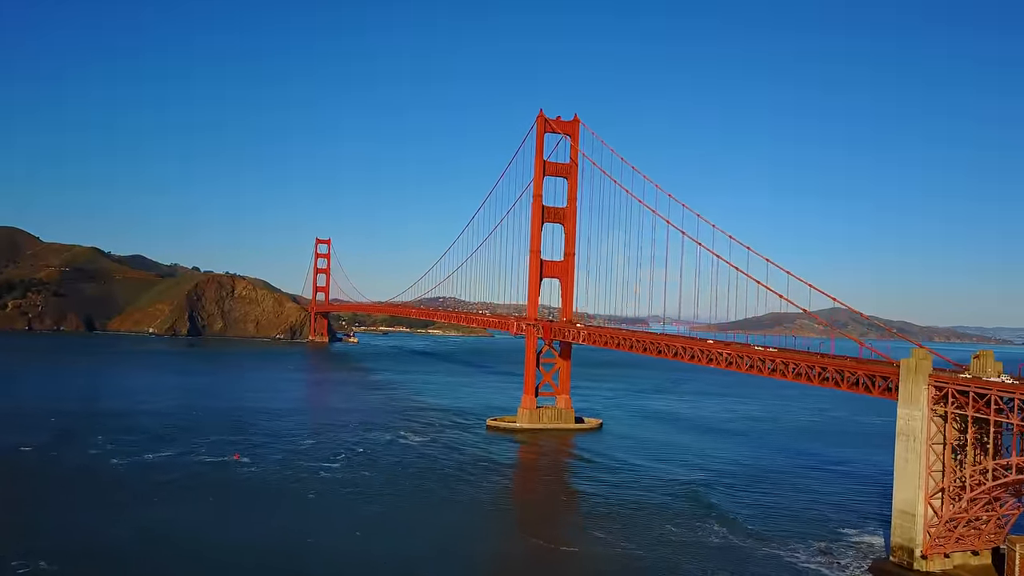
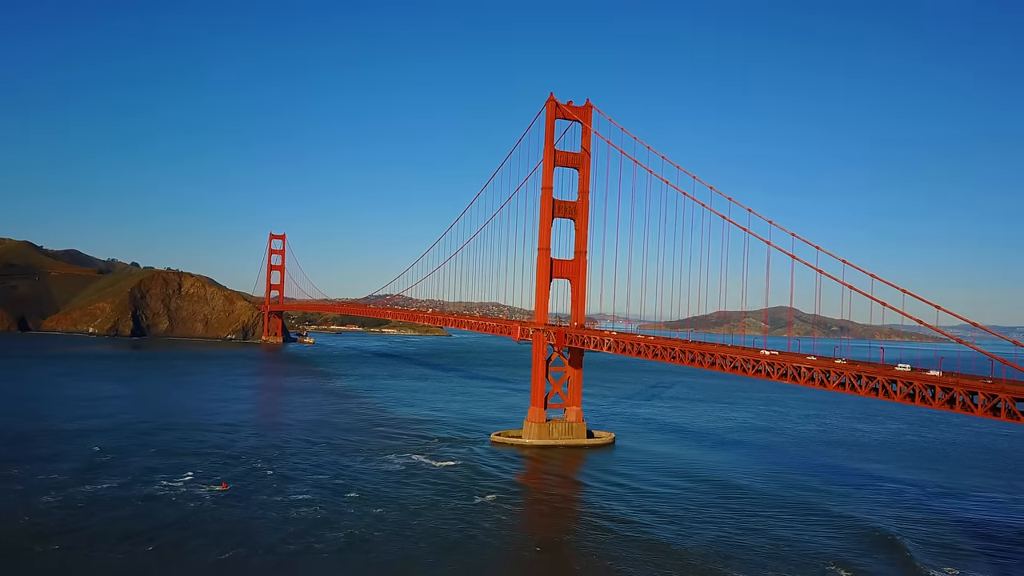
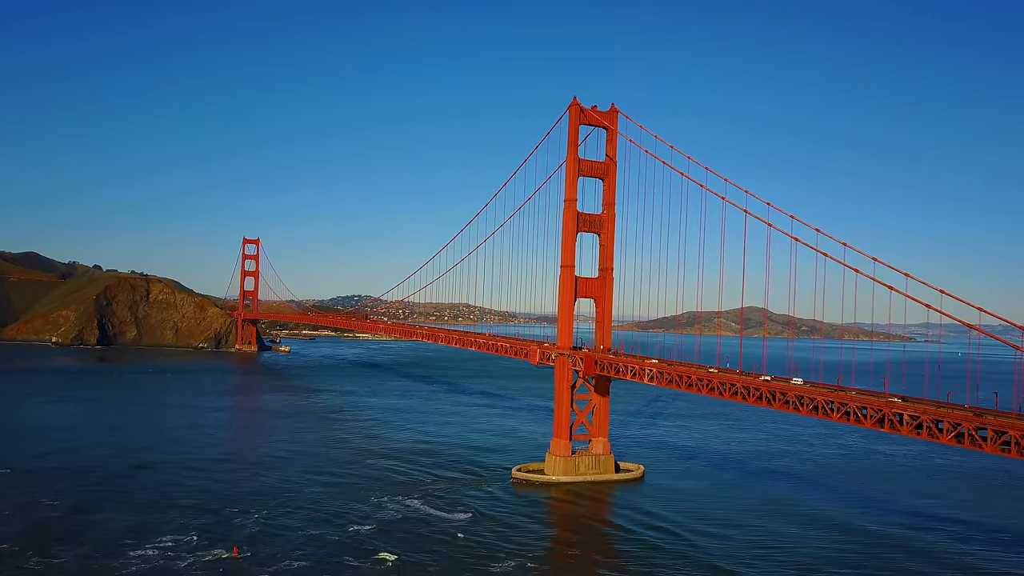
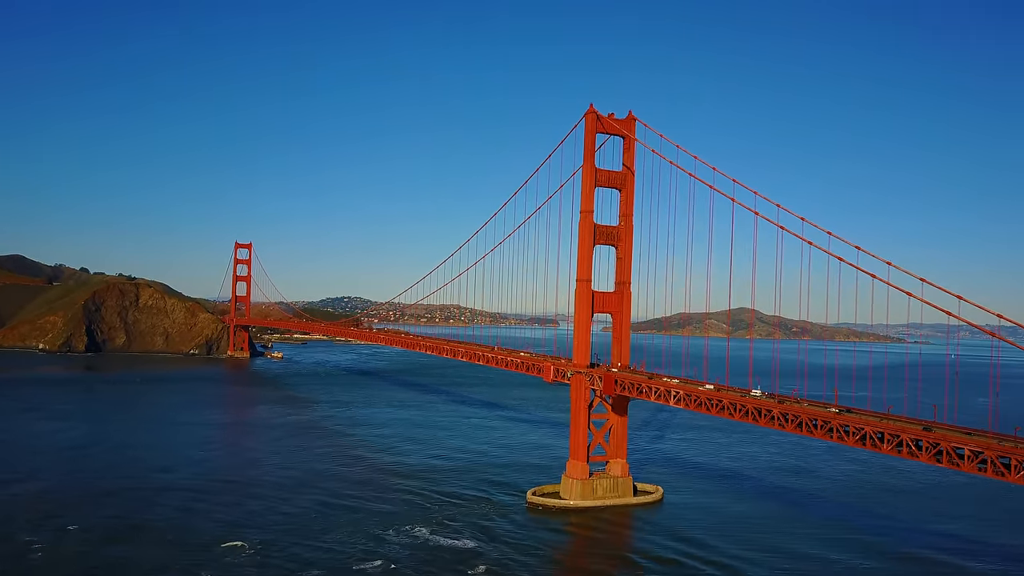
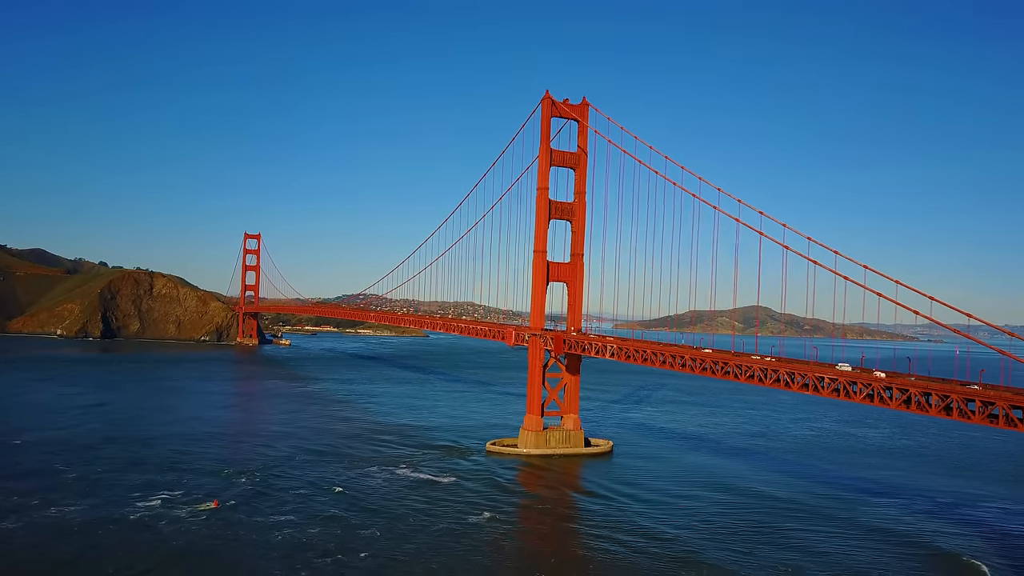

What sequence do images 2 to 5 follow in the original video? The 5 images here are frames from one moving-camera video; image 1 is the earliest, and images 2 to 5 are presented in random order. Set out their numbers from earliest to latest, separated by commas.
2, 5, 3, 4
